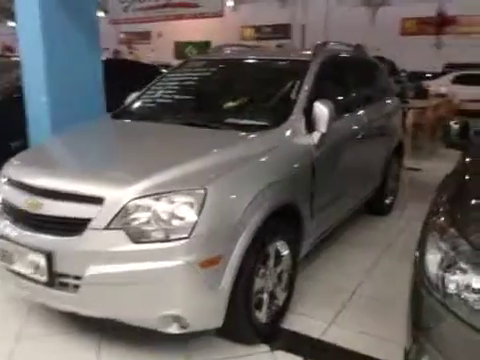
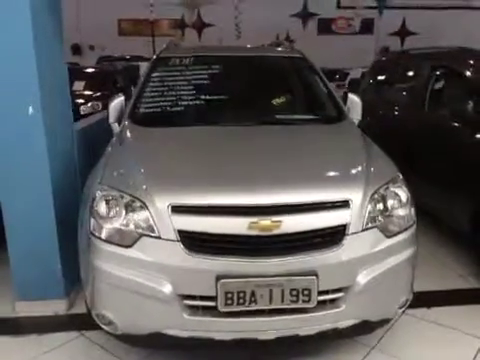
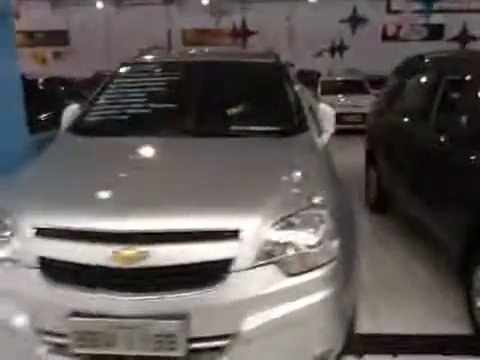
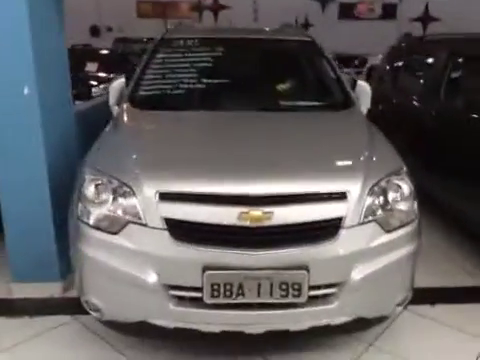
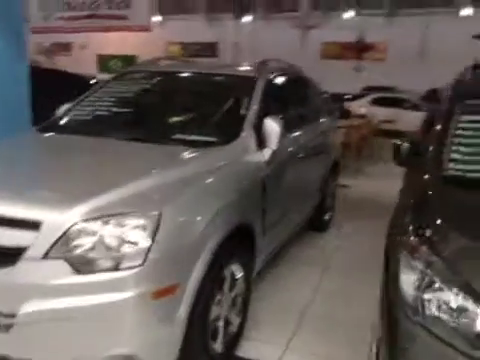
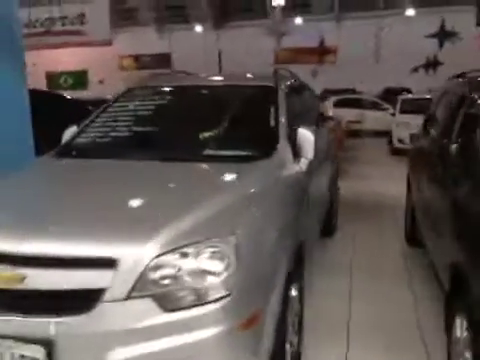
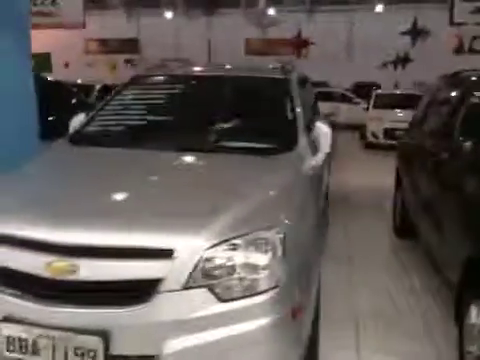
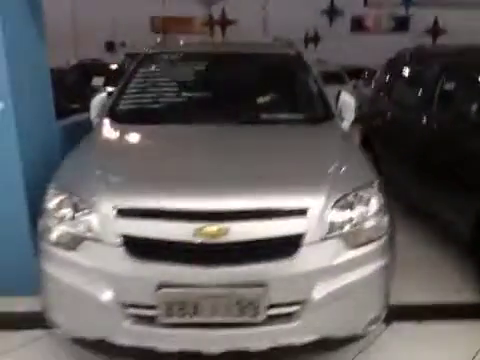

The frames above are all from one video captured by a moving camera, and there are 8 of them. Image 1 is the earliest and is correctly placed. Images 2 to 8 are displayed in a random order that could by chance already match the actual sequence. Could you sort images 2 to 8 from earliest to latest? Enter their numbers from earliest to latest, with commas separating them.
5, 6, 7, 3, 8, 4, 2
